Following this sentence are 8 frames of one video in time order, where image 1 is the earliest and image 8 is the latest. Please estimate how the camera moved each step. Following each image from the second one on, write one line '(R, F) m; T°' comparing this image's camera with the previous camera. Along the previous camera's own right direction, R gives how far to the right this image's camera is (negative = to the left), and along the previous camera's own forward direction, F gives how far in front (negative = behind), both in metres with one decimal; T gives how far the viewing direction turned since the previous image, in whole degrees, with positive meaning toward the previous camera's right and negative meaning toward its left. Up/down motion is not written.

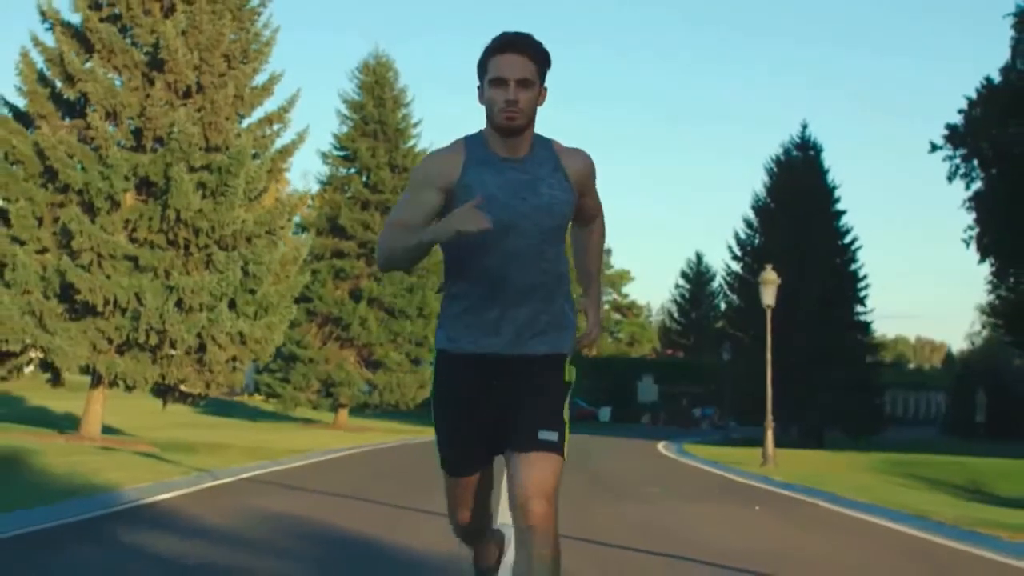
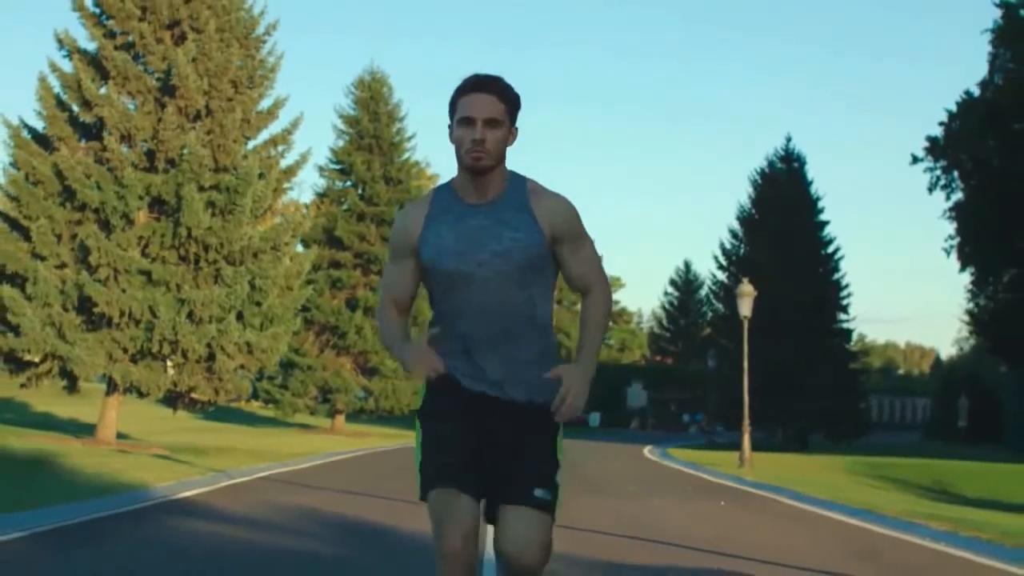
(0.0, -1.7) m; 0°
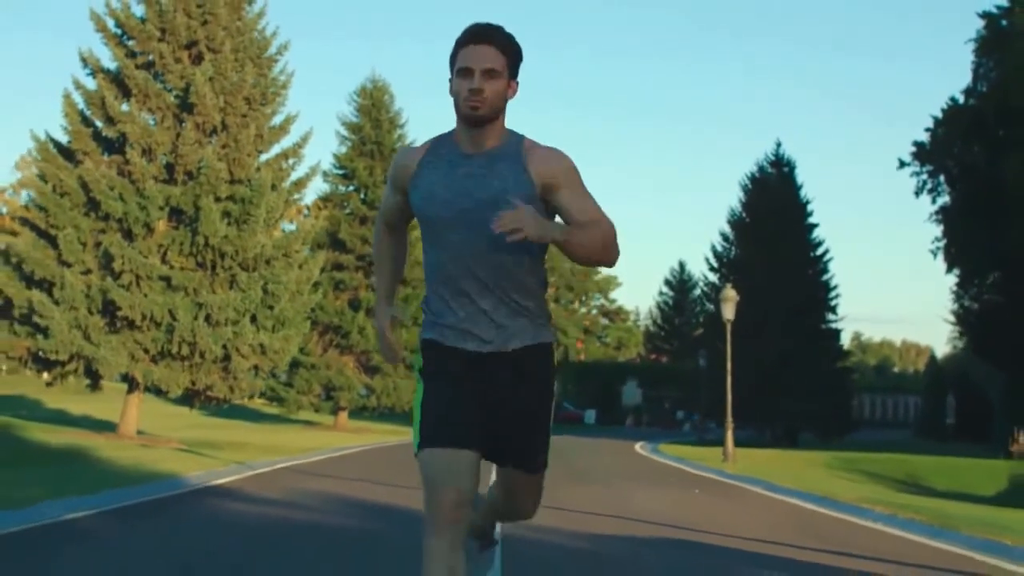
(0.0, -1.9) m; 0°
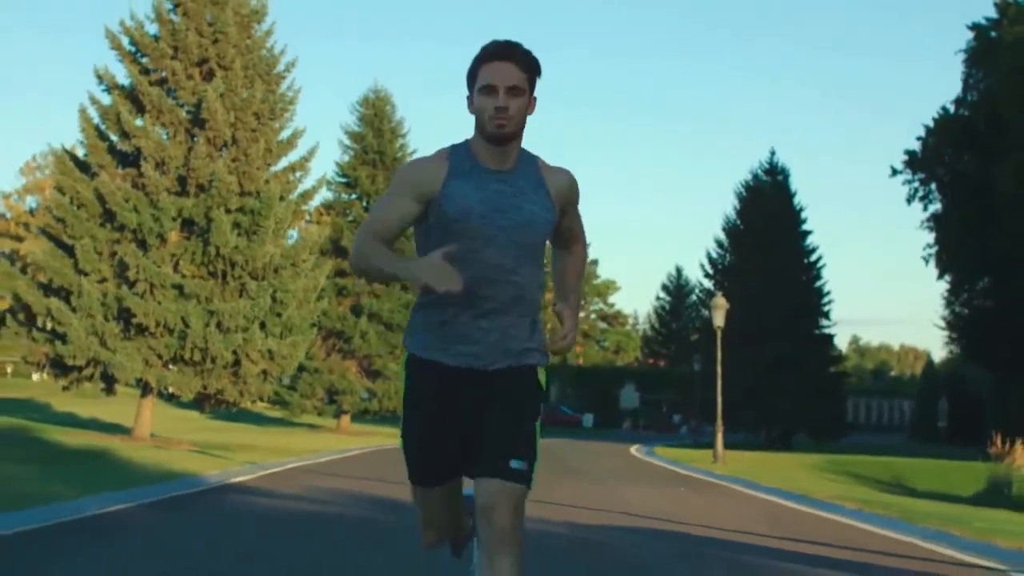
(0.0, -1.3) m; 0°
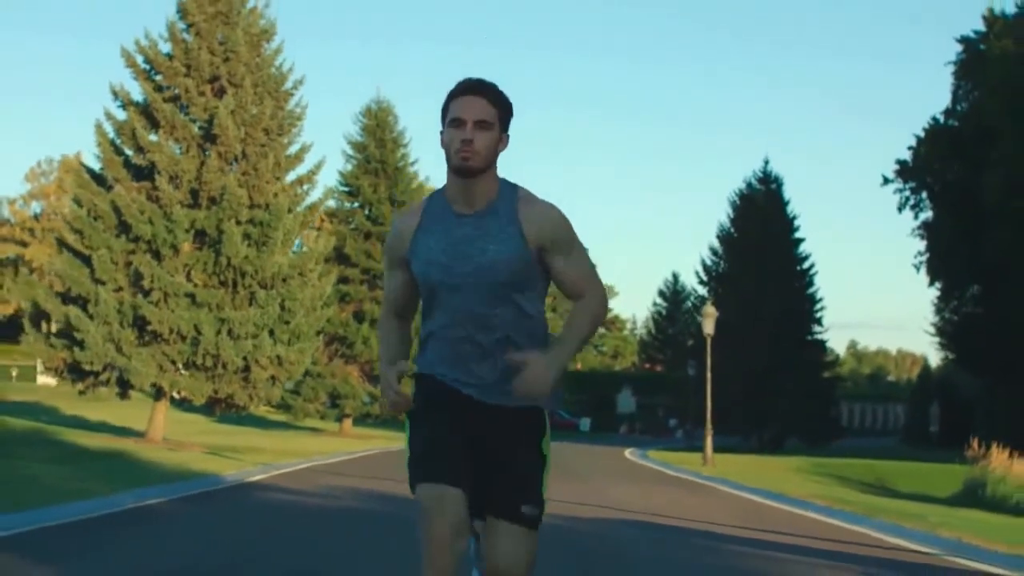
(0.0, -1.4) m; 0°
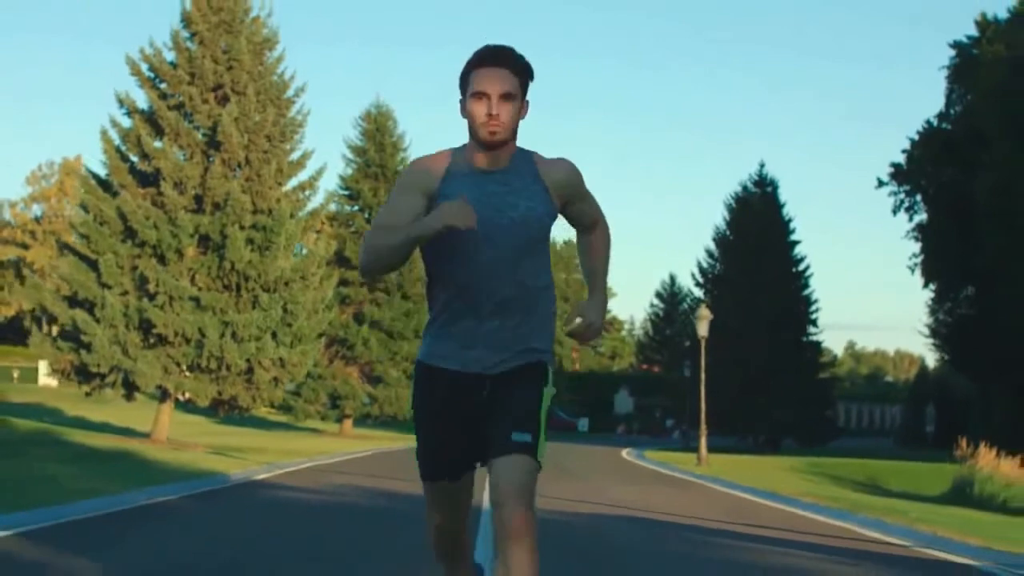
(0.0, -0.7) m; 0°
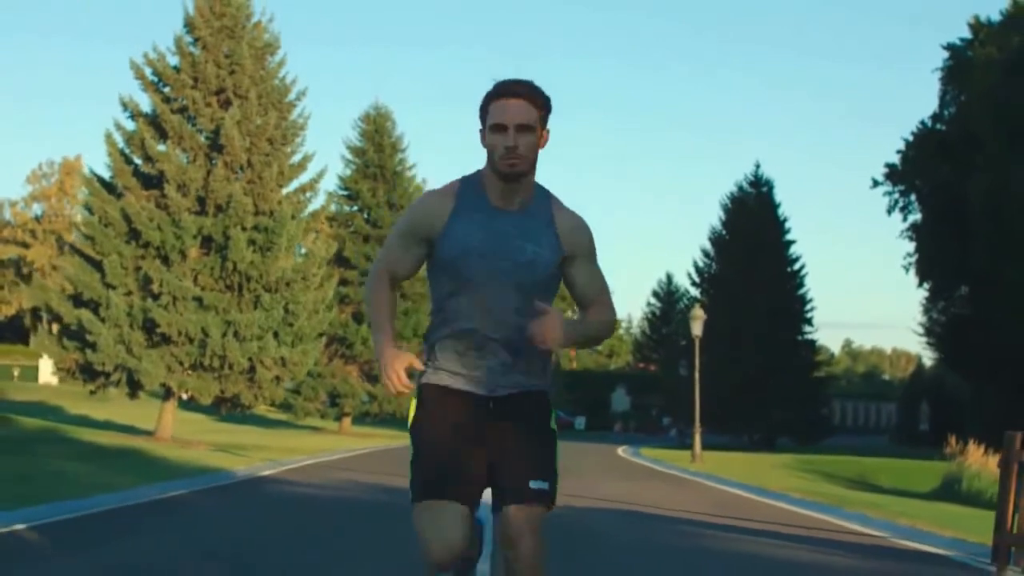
(0.0, -0.6) m; 0°
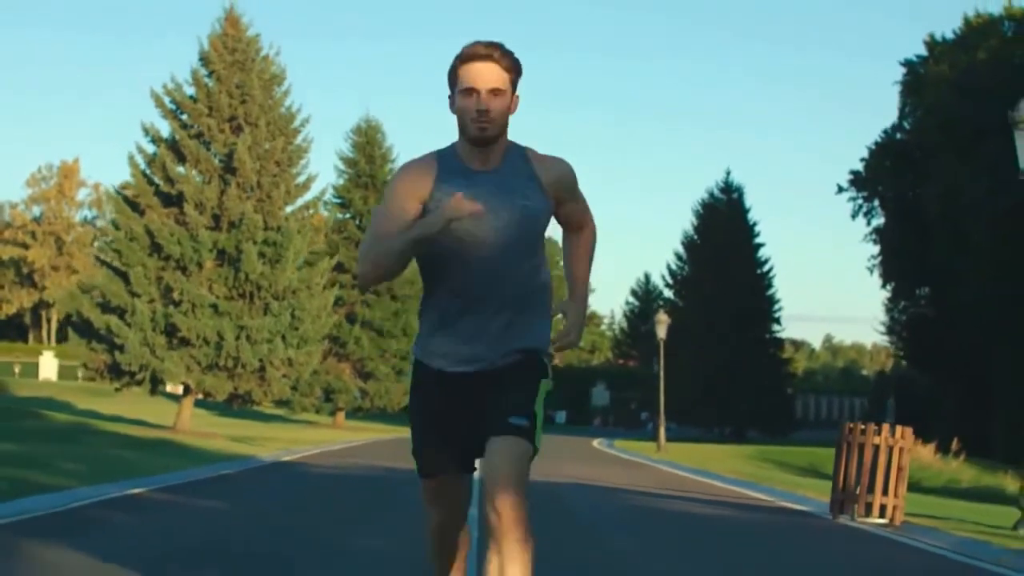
(0.0, -4.1) m; +1°
